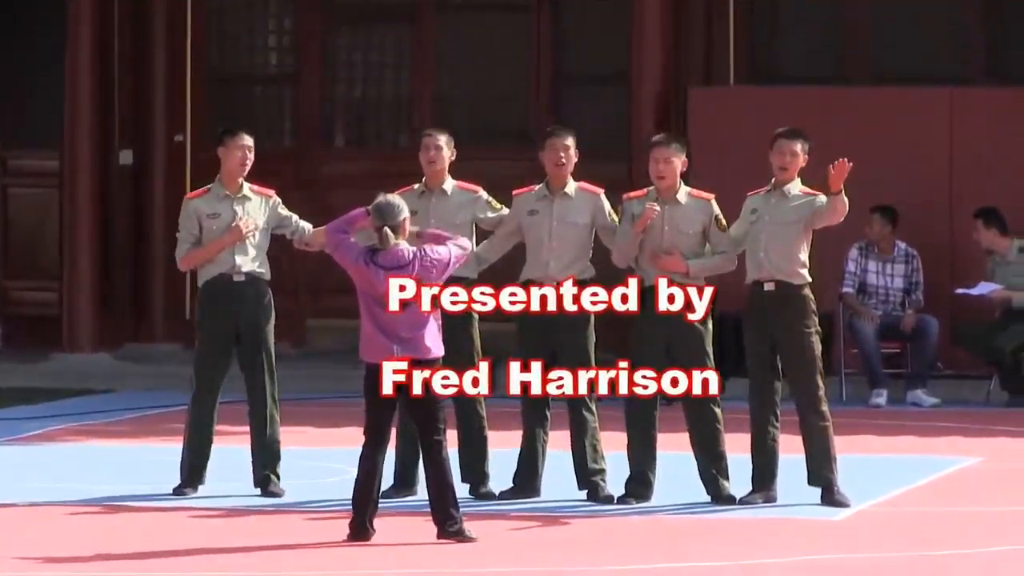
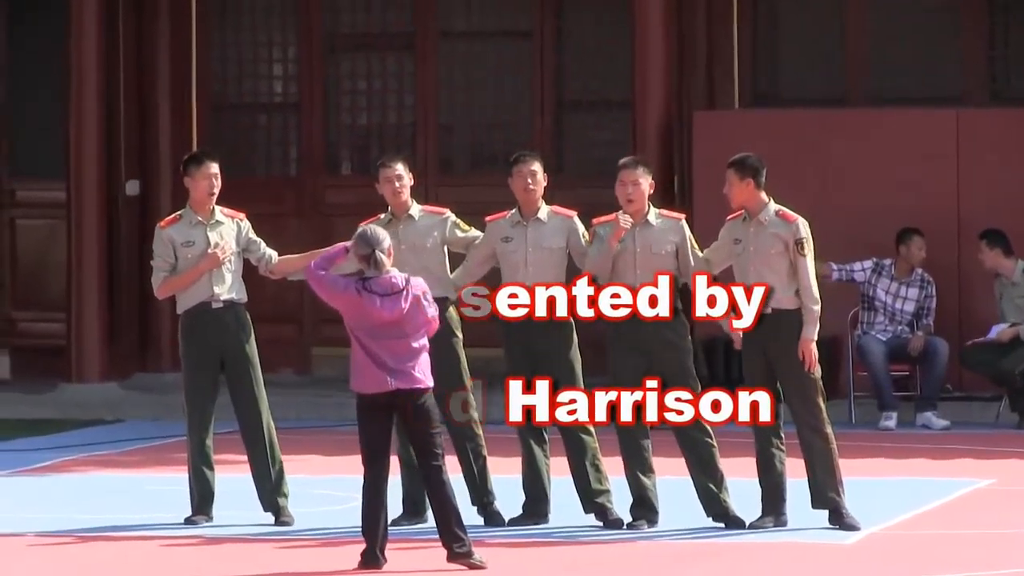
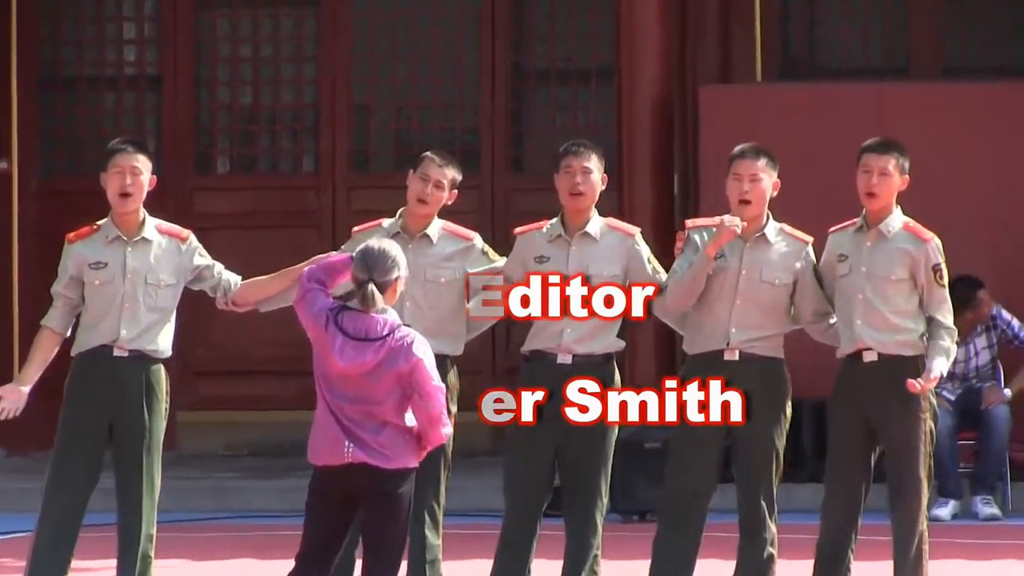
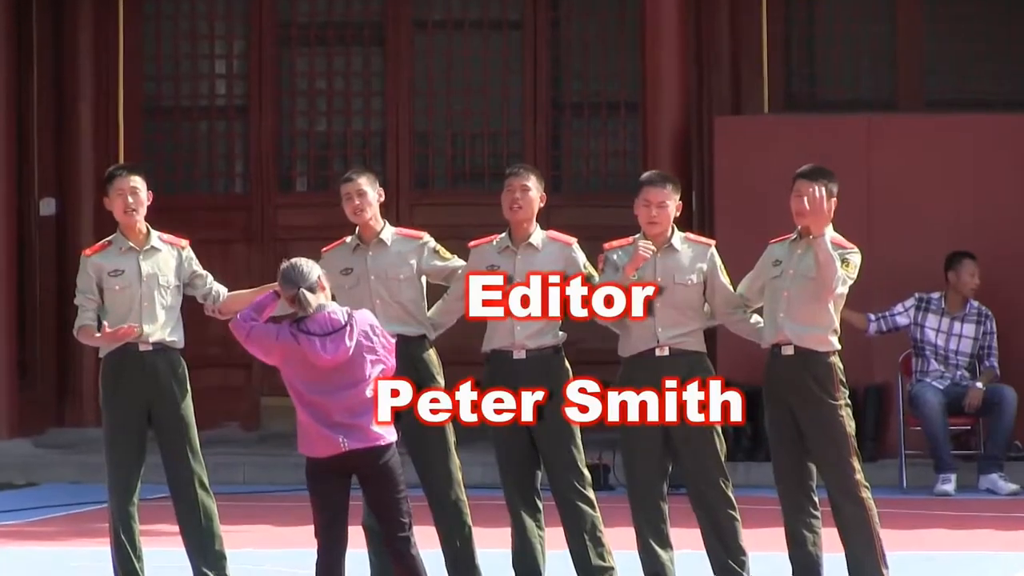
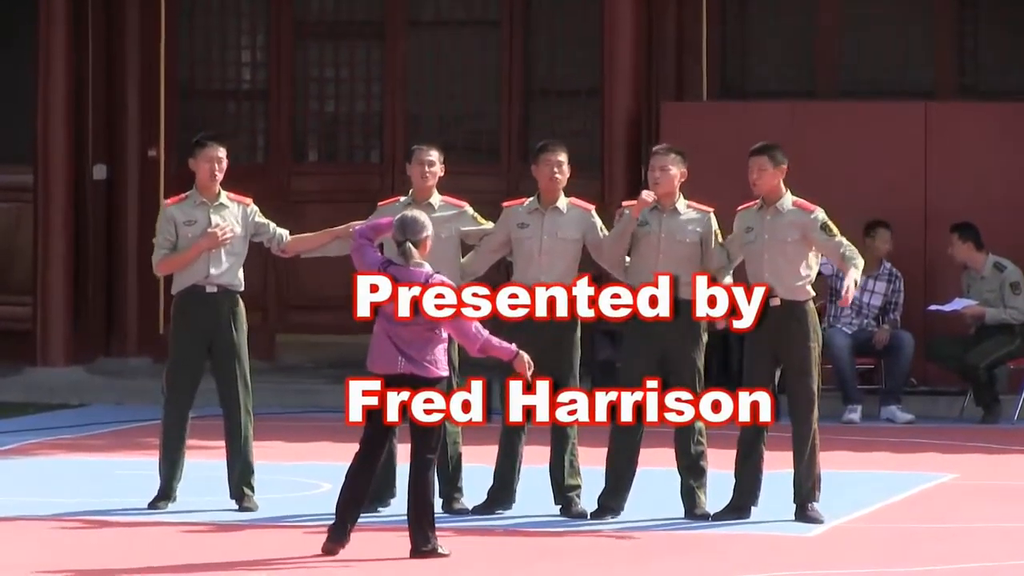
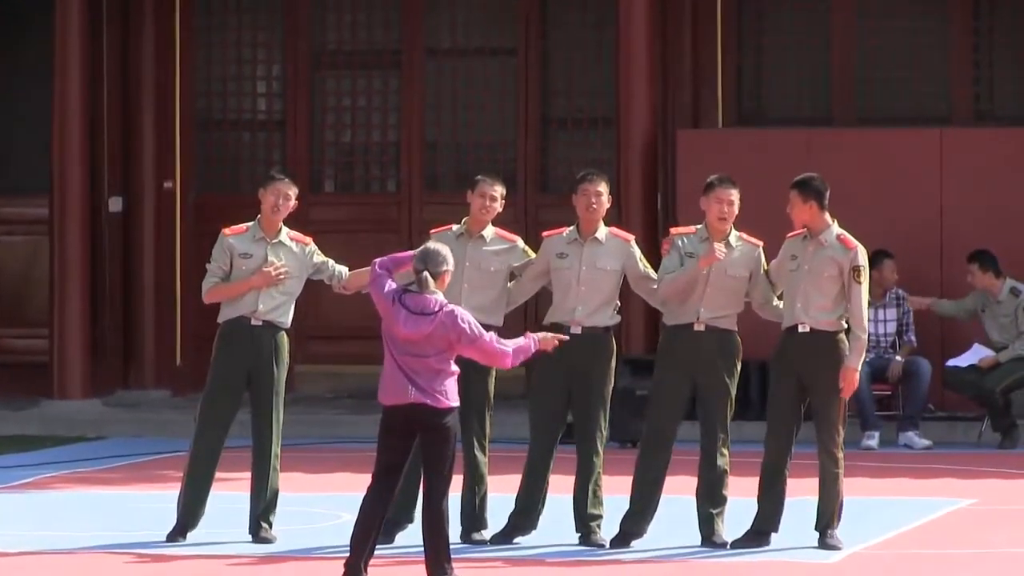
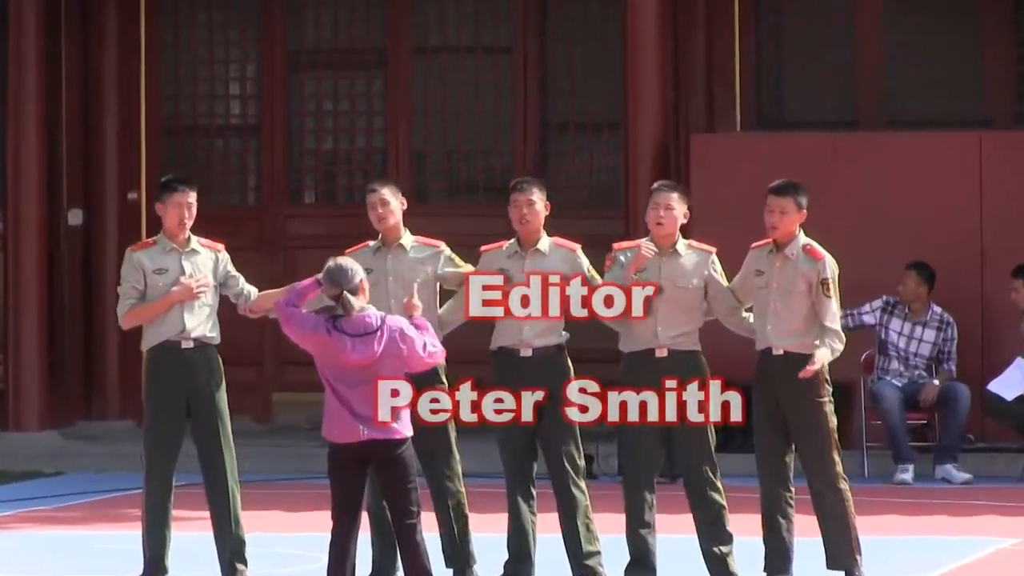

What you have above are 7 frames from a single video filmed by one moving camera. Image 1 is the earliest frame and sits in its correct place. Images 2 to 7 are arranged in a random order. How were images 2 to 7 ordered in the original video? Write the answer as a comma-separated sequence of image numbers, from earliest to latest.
5, 2, 6, 7, 4, 3
